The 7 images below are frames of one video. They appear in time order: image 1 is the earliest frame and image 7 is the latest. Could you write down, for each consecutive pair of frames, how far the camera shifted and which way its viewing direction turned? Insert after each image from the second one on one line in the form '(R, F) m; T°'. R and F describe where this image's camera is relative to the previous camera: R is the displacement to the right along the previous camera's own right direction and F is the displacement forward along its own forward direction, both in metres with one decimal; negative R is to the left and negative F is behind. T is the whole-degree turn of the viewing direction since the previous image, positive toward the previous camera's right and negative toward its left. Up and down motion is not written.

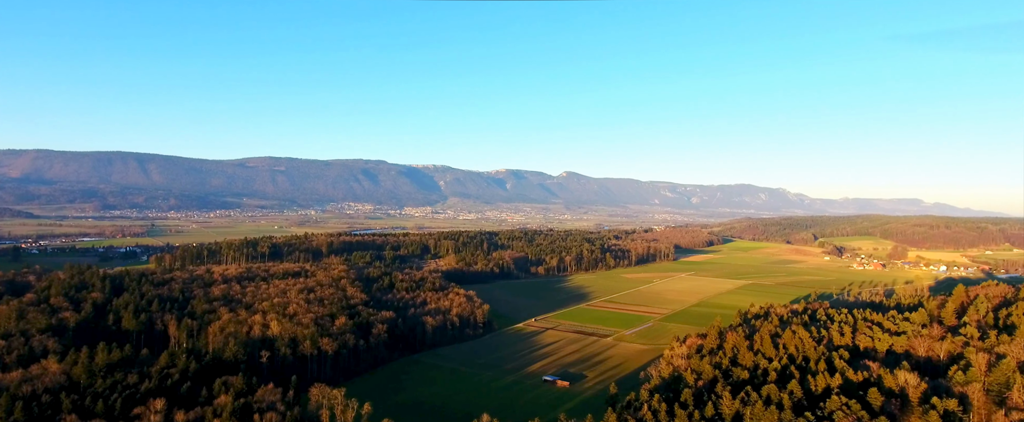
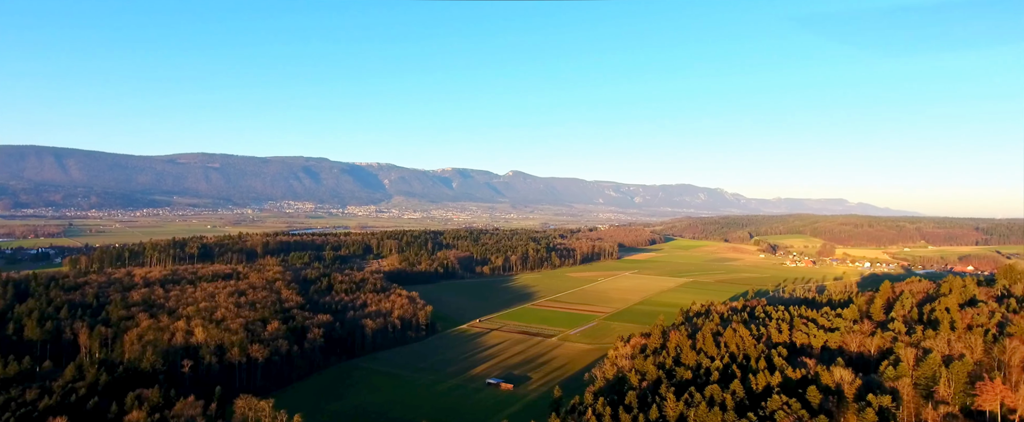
(+0.2, +0.9) m; +5°
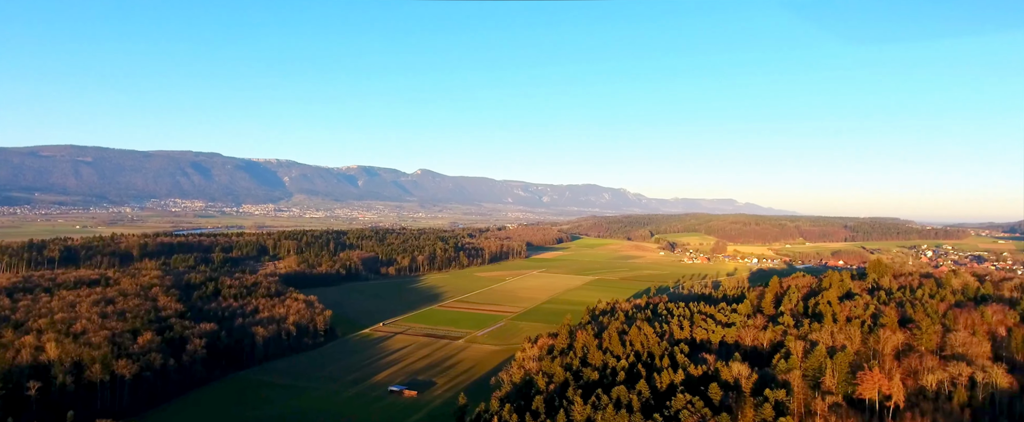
(+0.3, +1.2) m; +9°
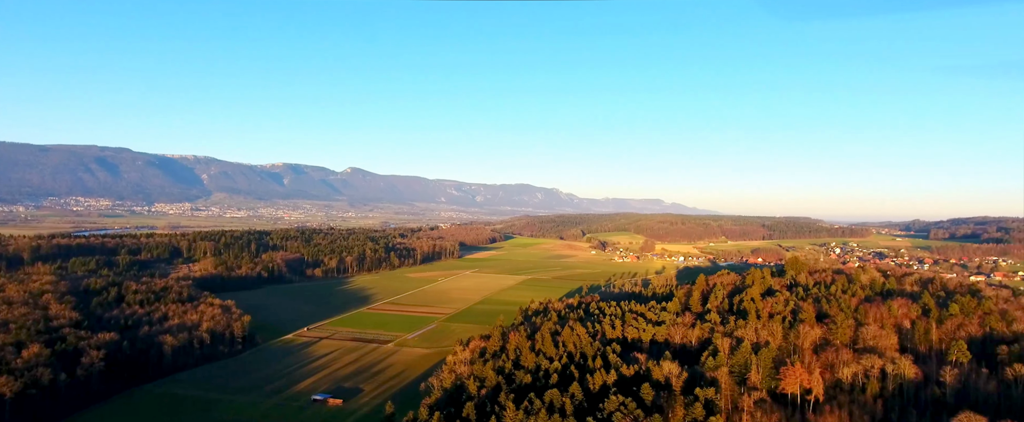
(+0.1, +0.8) m; +7°
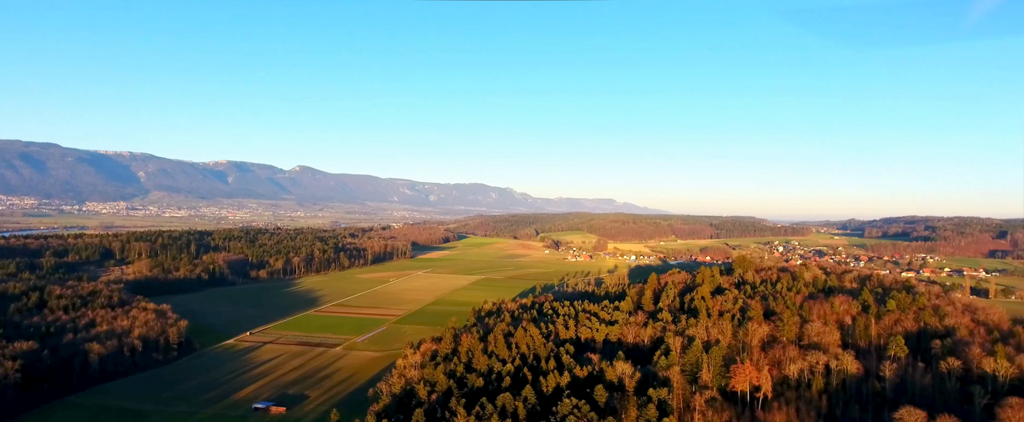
(+0.1, +0.6) m; +5°
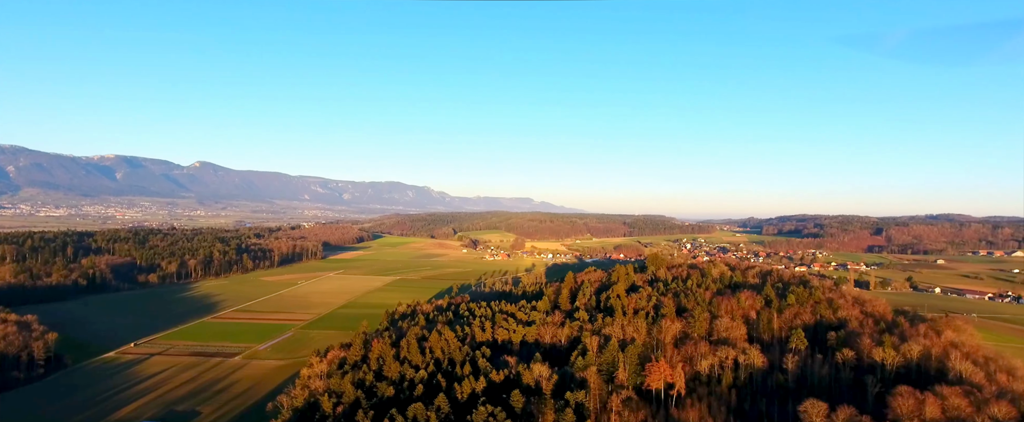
(+0.2, +1.1) m; +8°
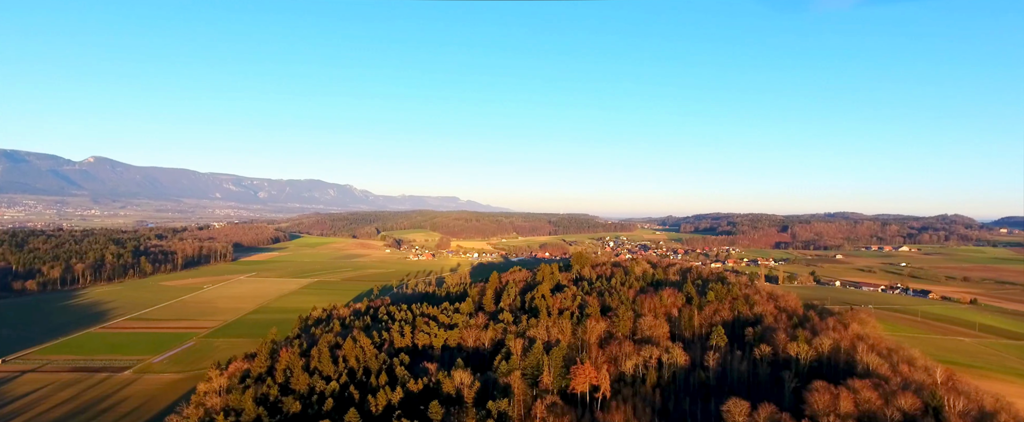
(+0.3, +1.3) m; +7°
